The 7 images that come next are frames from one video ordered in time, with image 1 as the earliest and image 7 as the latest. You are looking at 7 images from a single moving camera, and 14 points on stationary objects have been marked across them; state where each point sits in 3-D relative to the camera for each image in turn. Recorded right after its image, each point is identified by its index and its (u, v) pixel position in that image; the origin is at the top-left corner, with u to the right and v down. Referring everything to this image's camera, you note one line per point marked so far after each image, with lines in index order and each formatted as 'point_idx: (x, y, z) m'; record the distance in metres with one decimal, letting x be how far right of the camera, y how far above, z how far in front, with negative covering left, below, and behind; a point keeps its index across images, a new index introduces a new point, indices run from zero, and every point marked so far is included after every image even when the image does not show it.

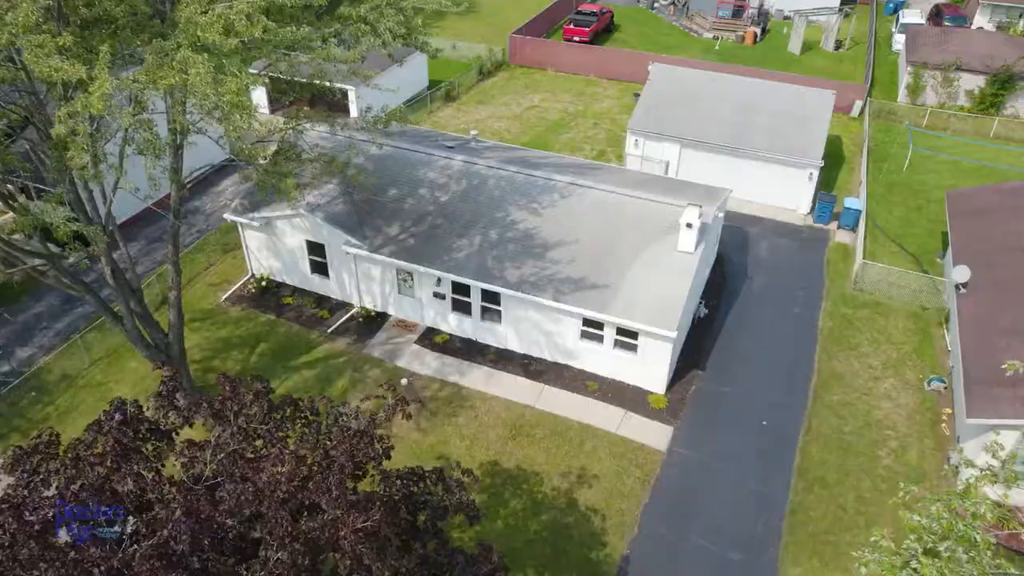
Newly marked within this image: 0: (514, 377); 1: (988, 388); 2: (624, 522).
0: (0.0, -2.1, +17.1) m
1: (+9.2, -1.9, +14.0) m
2: (+2.2, -4.5, +14.1) m
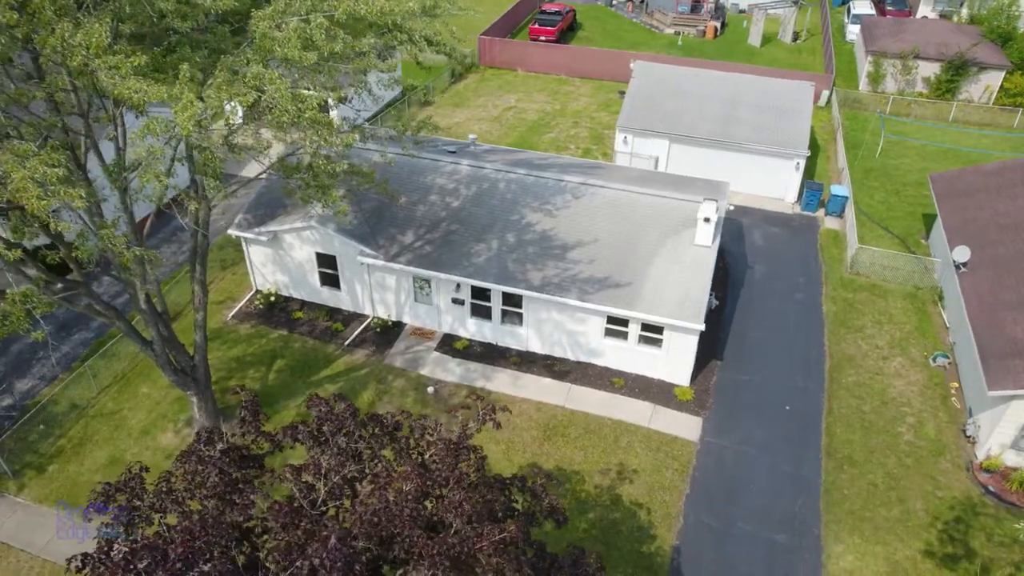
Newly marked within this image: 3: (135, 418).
0: (+0.6, -2.1, +17.2) m
1: (+10.0, -1.5, +14.7) m
2: (+3.1, -4.5, +14.3) m
3: (-8.5, -2.9, +16.4) m
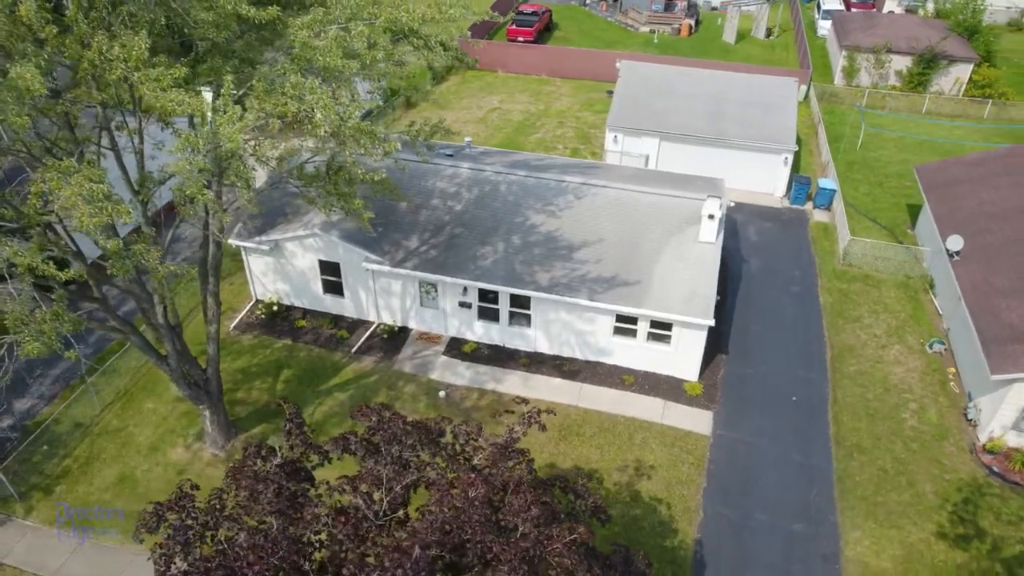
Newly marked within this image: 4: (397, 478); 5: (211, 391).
0: (+0.9, -2.1, +17.3) m
1: (+10.3, -1.2, +15.2) m
2: (+3.5, -4.4, +14.5) m
3: (-8.2, -3.2, +16.1) m
4: (-1.3, -2.1, +8.1) m
5: (-6.0, -2.1, +14.5) m
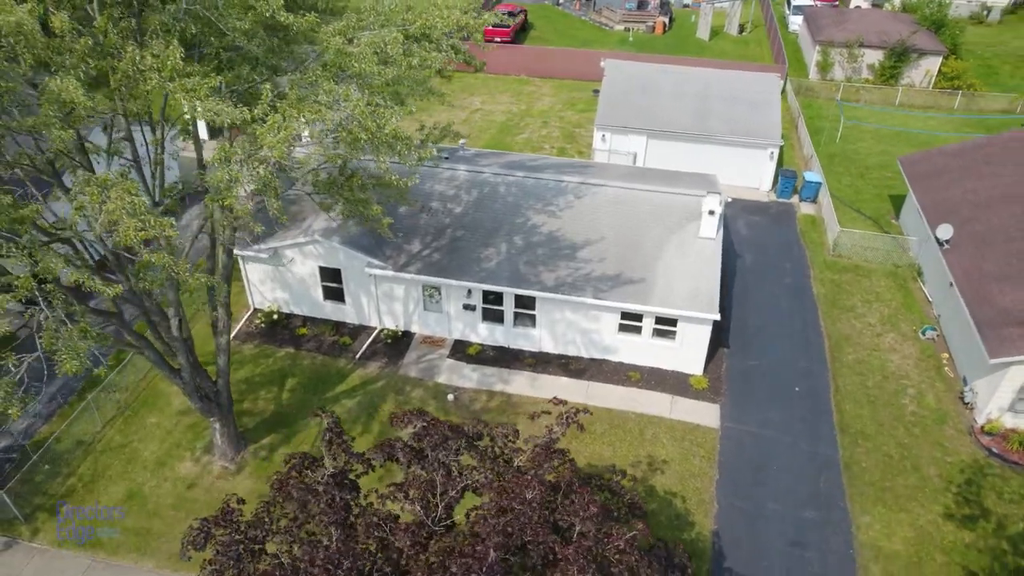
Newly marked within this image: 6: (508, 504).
0: (+1.1, -2.1, +17.3) m
1: (+10.5, -0.9, +15.7) m
2: (+3.9, -4.3, +14.7) m
3: (-7.9, -3.5, +15.8) m
4: (-0.7, -2.2, +8.1) m
5: (-5.7, -2.3, +14.3) m
6: (0.0, -2.2, +7.6) m
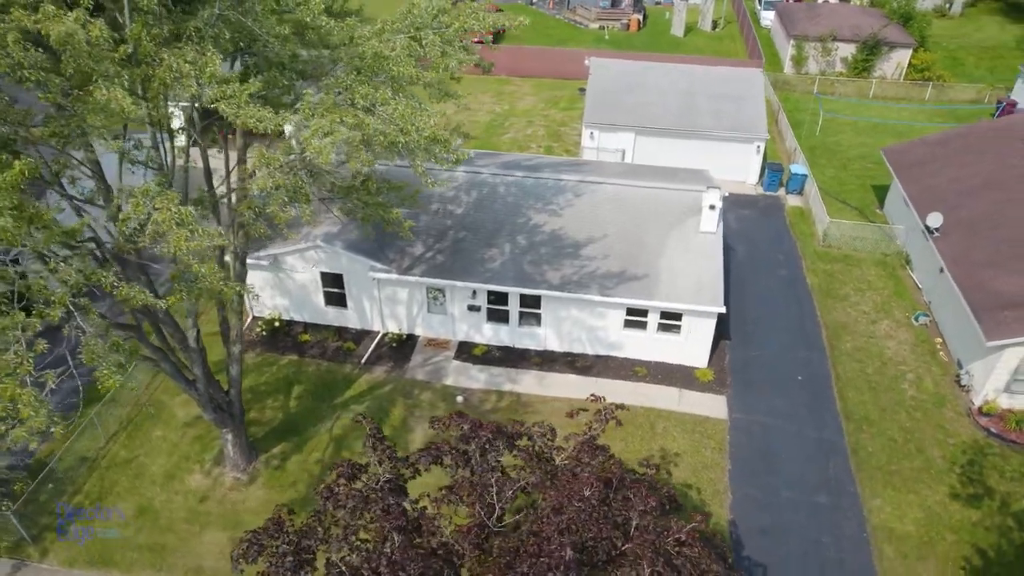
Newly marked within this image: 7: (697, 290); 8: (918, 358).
0: (+1.2, -2.1, +17.4) m
1: (+10.7, -0.6, +16.1) m
2: (+4.2, -4.2, +15.0) m
3: (-7.6, -3.7, +15.5) m
4: (-0.2, -2.2, +8.1) m
5: (-5.4, -2.4, +14.1) m
6: (+0.6, -2.2, +7.6) m
7: (+4.2, 0.0, +16.6) m
8: (+10.1, -1.8, +18.1) m
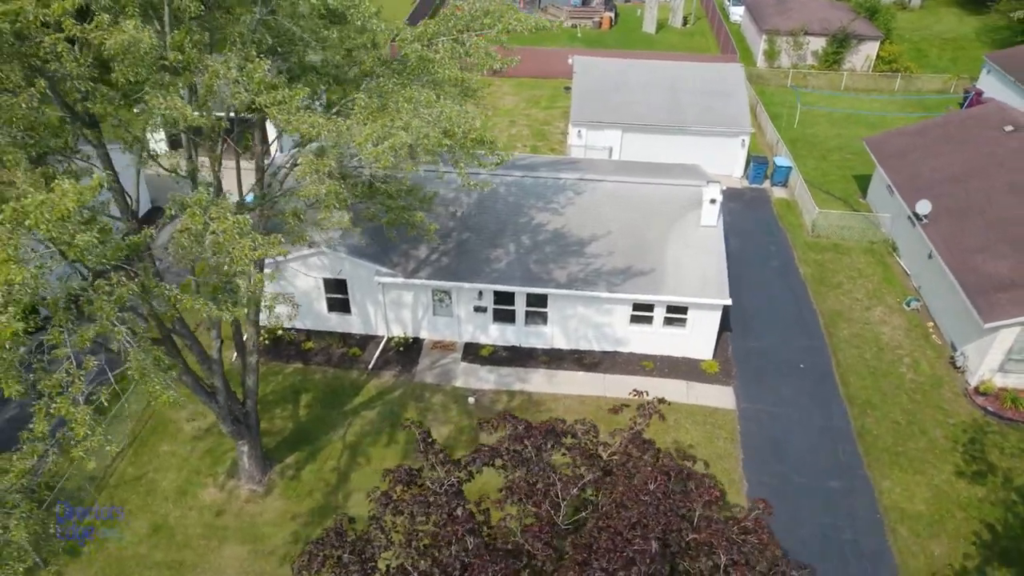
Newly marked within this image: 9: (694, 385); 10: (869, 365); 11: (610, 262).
0: (+1.5, -2.0, +17.5) m
1: (+10.9, -0.2, +16.7) m
2: (+4.6, -4.0, +15.2) m
3: (-7.2, -4.0, +15.2) m
4: (+0.5, -2.2, +8.1) m
5: (-5.0, -2.6, +13.9) m
6: (+1.2, -2.2, +7.7) m
7: (+4.4, +0.1, +16.8) m
8: (+10.3, -1.4, +18.6) m
9: (+4.3, -2.3, +17.3) m
10: (+8.8, -1.9, +18.0) m
11: (+2.3, +0.6, +17.3) m
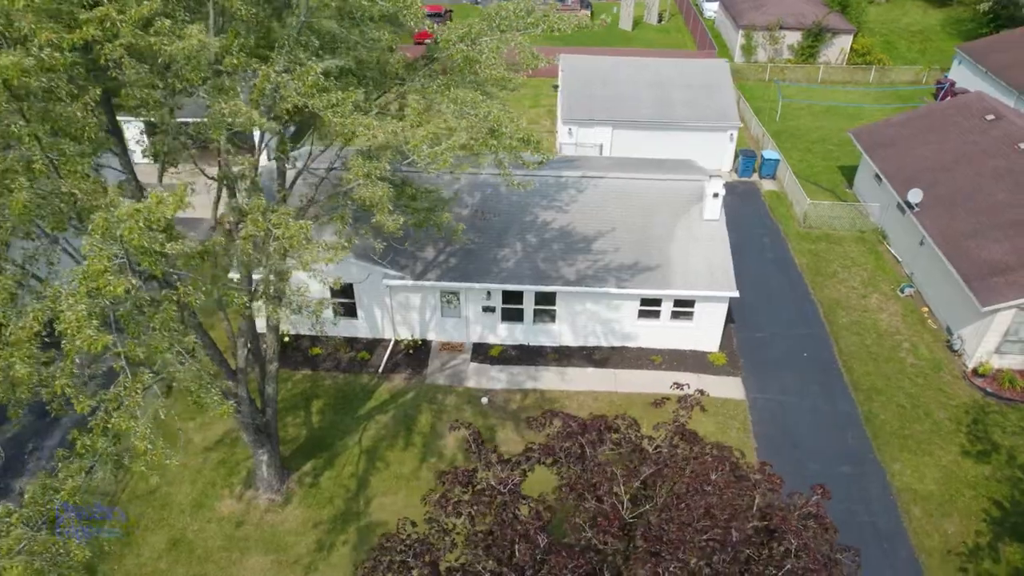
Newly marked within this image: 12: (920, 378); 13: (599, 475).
0: (+1.7, -2.0, +17.6) m
1: (+11.1, +0.2, +17.2) m
2: (+5.0, -3.8, +15.4) m
3: (-6.8, -4.2, +14.9) m
4: (+1.2, -2.1, +8.2) m
5: (-4.6, -2.7, +13.7) m
6: (+1.9, -2.1, +7.8) m
7: (+4.6, +0.3, +17.0) m
8: (+10.4, -1.0, +19.1) m
9: (+4.6, -2.1, +17.5) m
10: (+9.0, -1.6, +18.4) m
11: (+2.5, +0.7, +17.4) m
12: (+9.8, -2.2, +17.6) m
13: (+1.0, -2.1, +8.3) m
